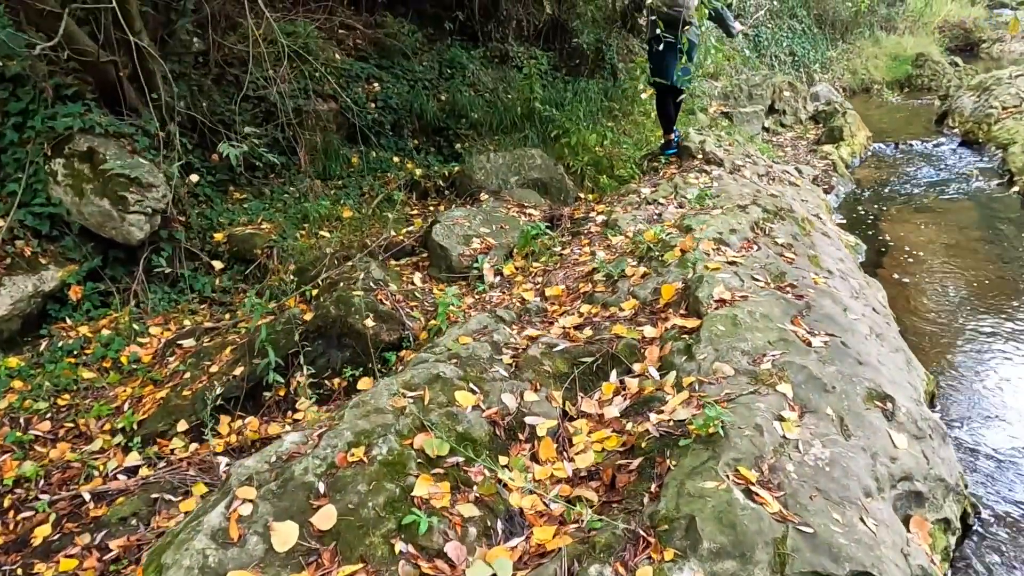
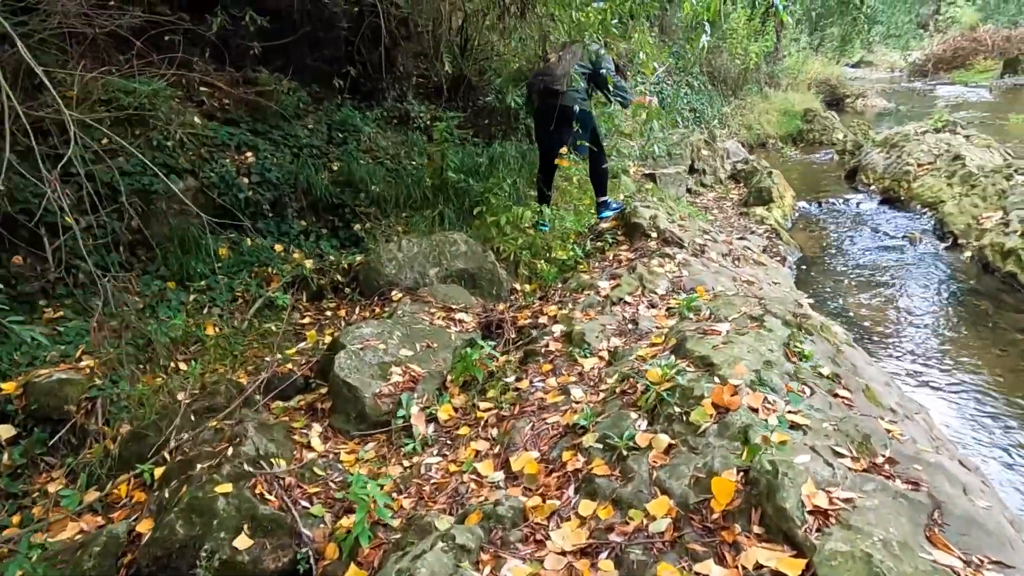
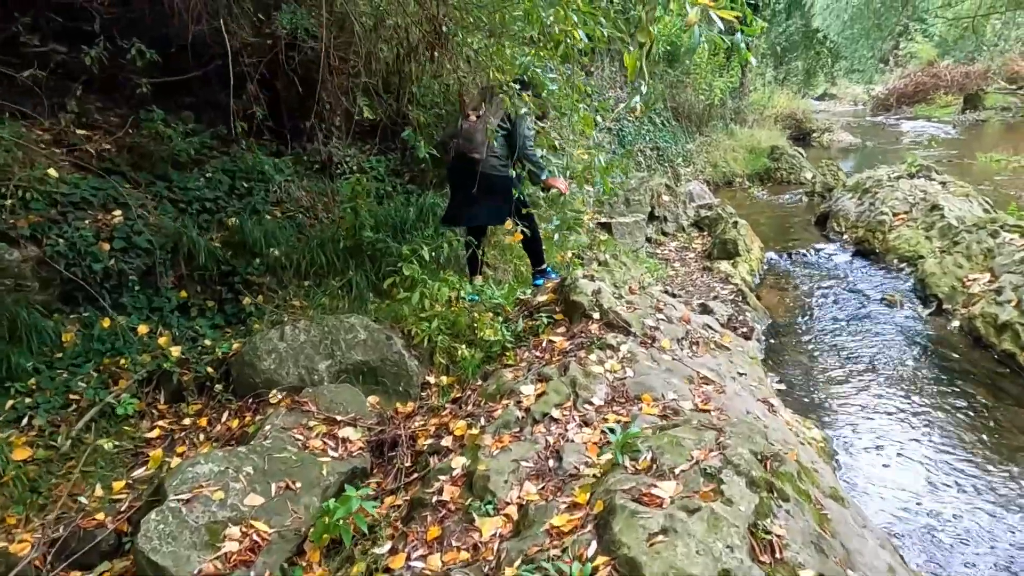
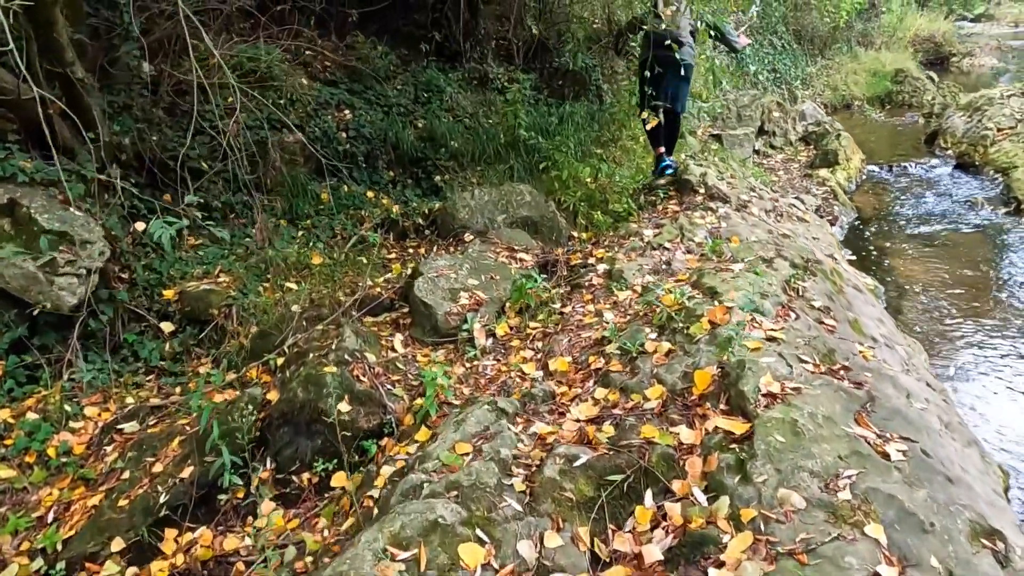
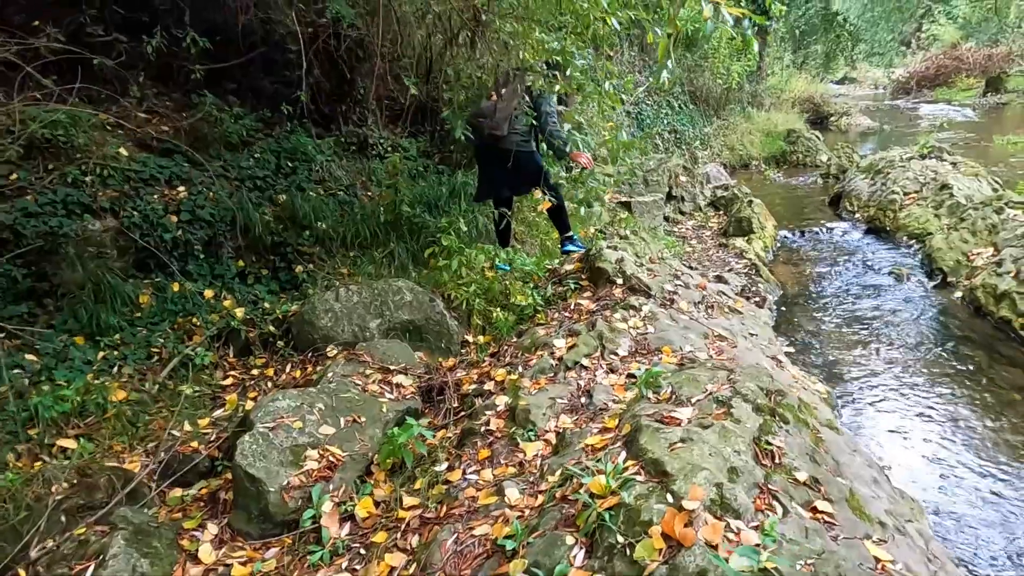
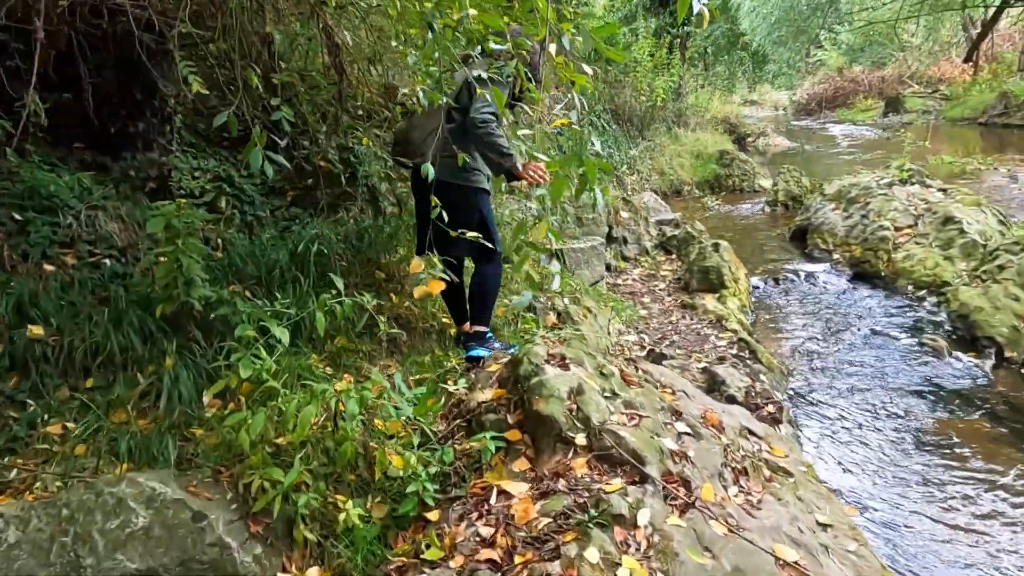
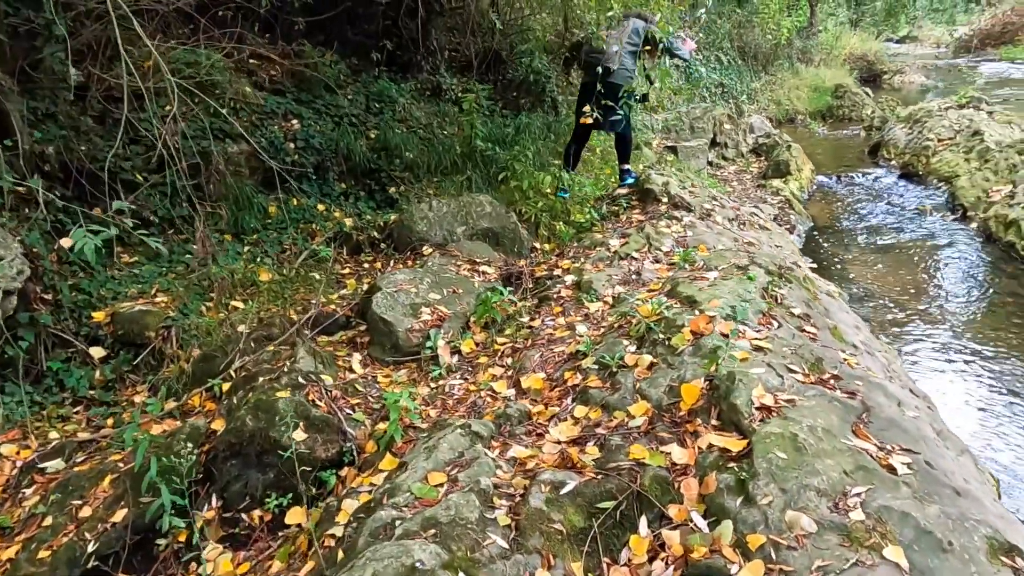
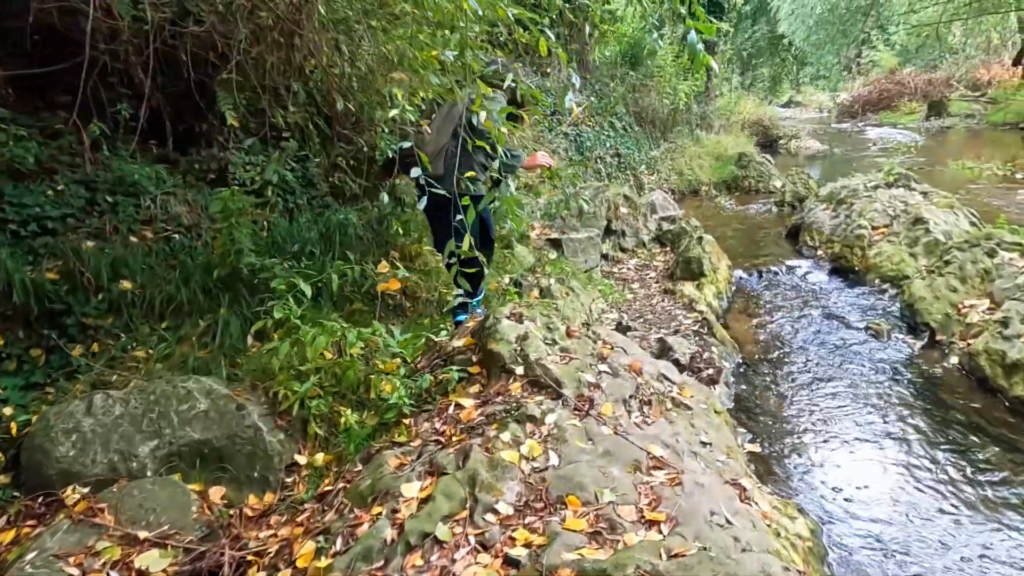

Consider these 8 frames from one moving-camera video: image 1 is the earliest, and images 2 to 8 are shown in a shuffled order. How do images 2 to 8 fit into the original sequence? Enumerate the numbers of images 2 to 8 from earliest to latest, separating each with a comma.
4, 7, 2, 5, 3, 8, 6
